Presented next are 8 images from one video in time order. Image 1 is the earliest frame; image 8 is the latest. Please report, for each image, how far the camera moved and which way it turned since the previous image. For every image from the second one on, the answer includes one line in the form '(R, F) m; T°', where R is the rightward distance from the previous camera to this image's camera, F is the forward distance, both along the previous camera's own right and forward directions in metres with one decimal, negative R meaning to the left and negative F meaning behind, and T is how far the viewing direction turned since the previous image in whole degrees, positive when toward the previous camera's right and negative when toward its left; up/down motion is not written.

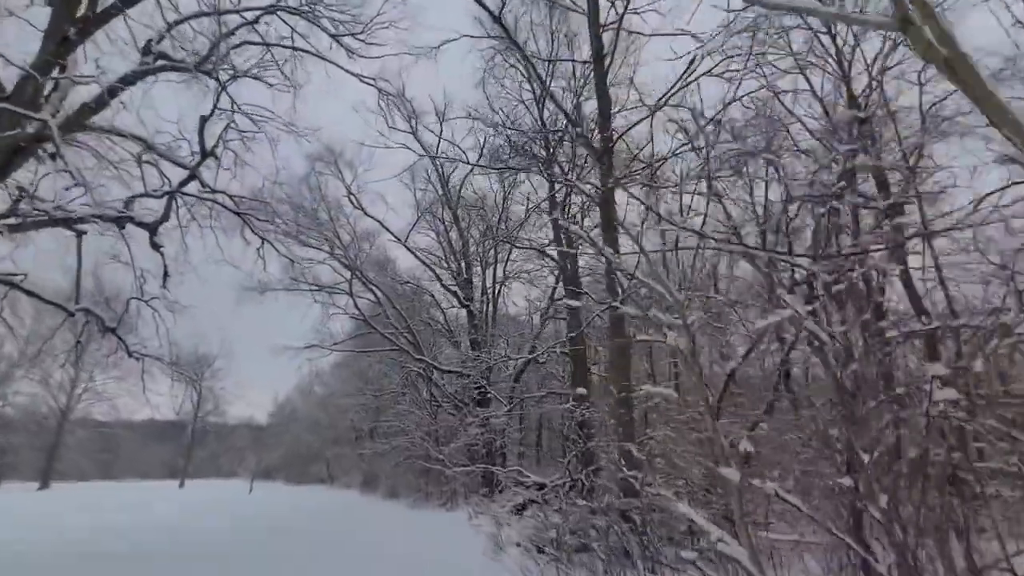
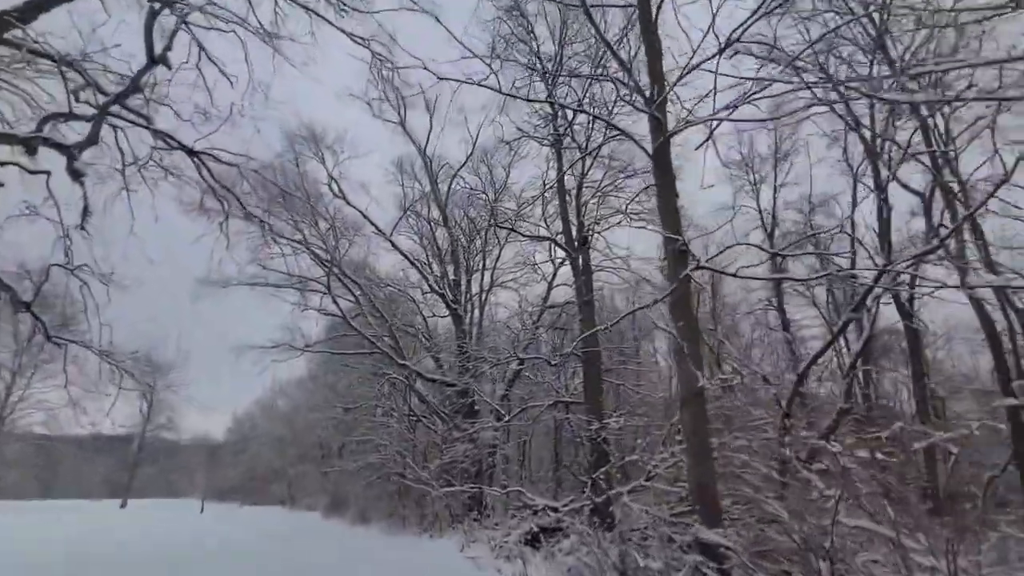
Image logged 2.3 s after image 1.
(-0.6, +1.4) m; +3°
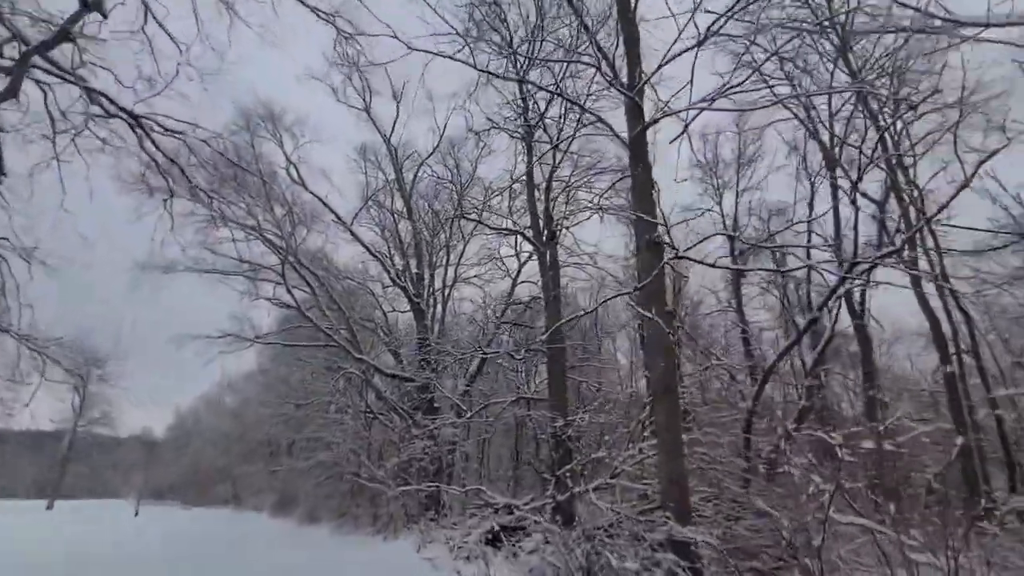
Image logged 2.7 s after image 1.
(-0.1, +0.2) m; +4°
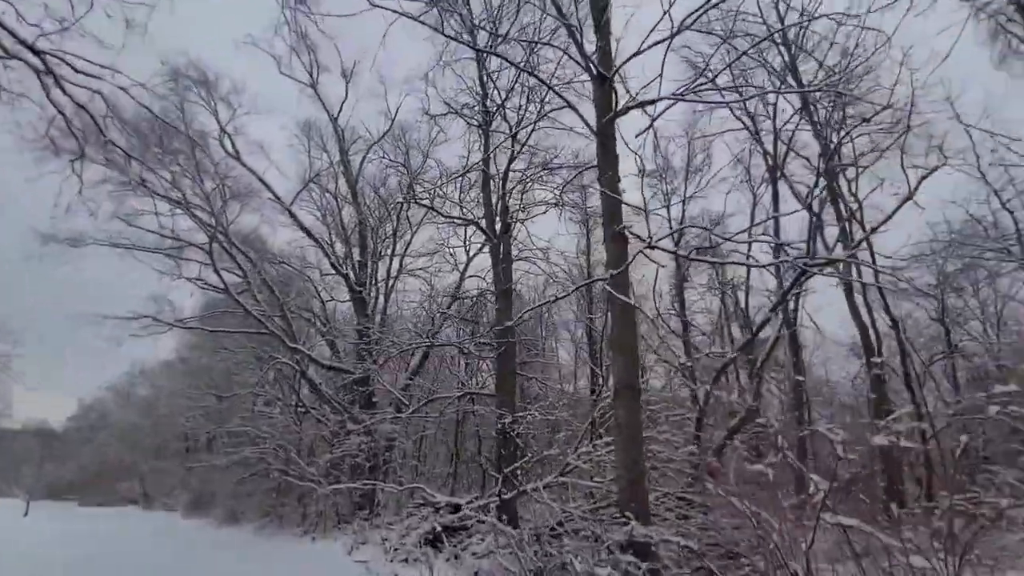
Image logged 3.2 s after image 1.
(-0.1, +0.3) m; +7°
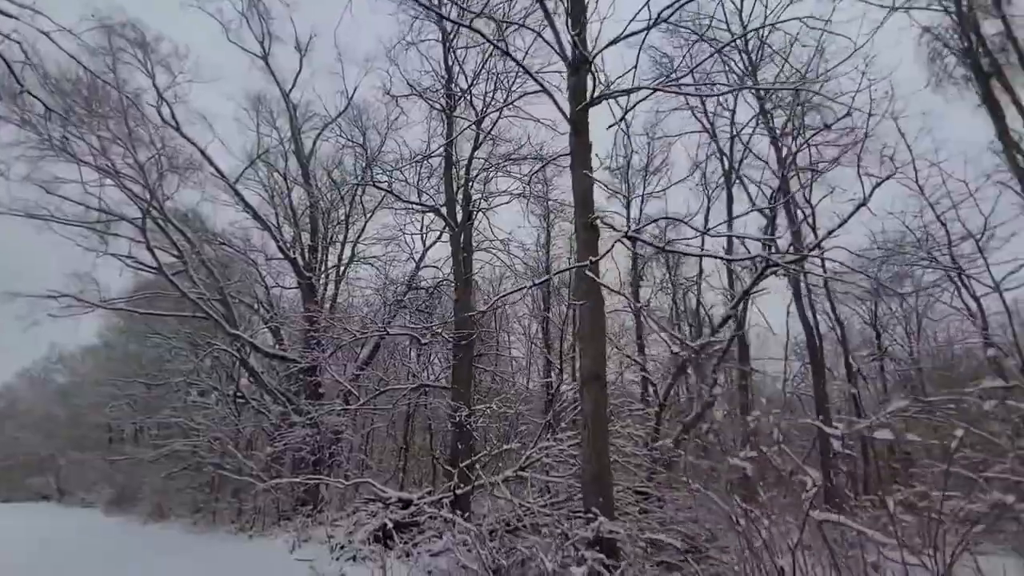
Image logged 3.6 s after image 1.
(-0.1, +0.2) m; +6°
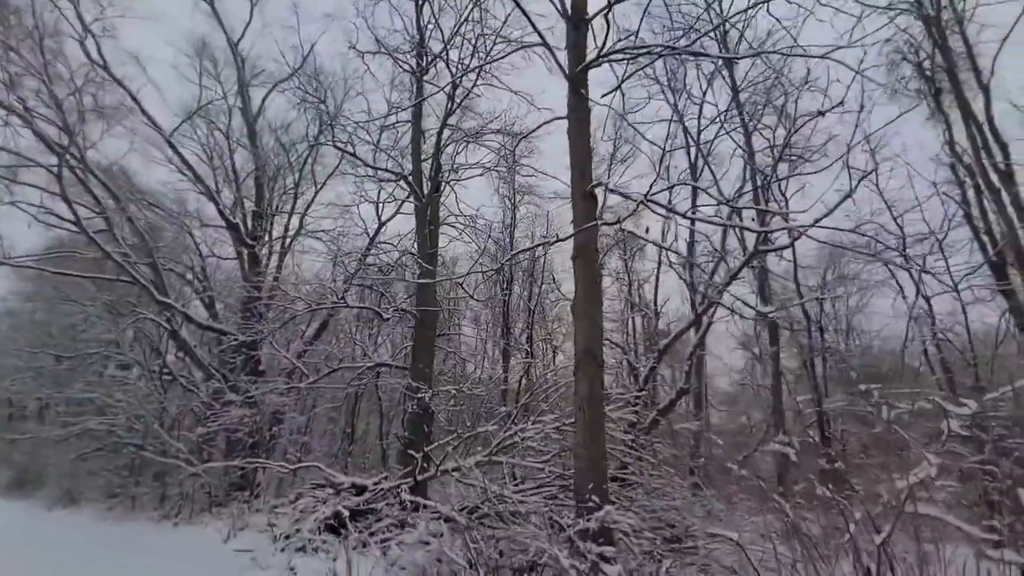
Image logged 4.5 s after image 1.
(-0.3, +0.4) m; +6°
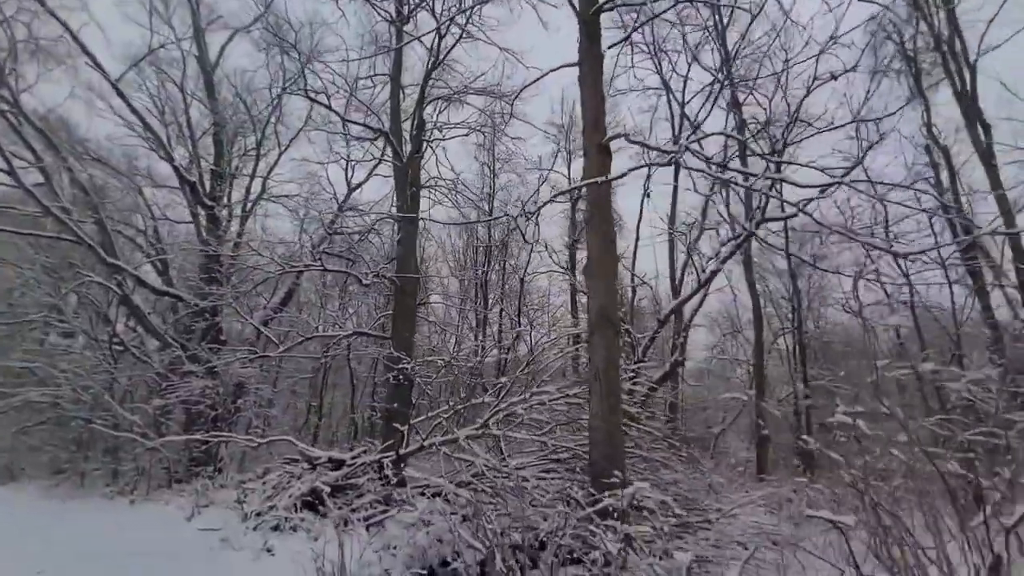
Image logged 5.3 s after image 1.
(-0.3, +0.4) m; +4°
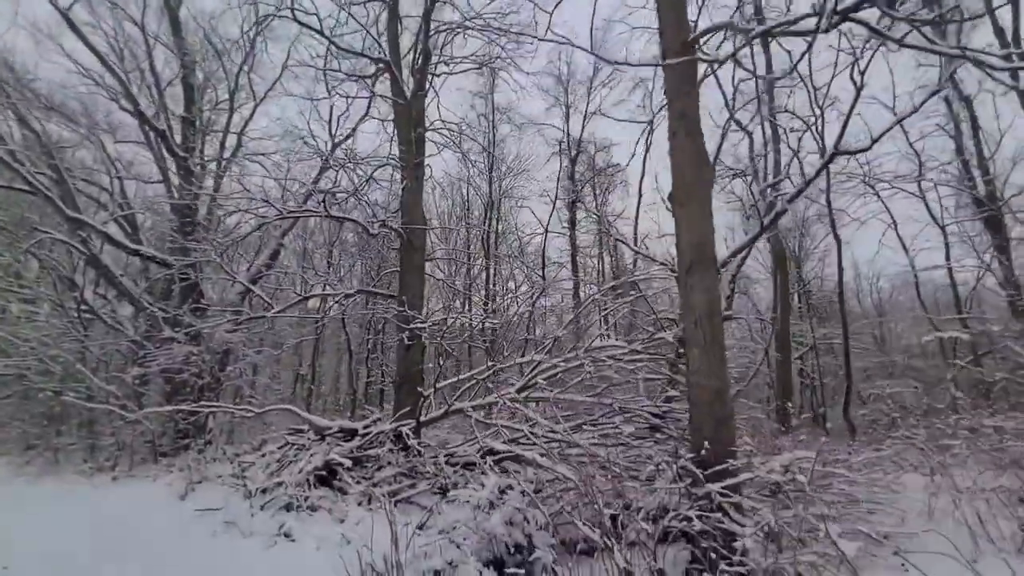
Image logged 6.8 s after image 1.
(-0.5, +0.7) m; +2°
